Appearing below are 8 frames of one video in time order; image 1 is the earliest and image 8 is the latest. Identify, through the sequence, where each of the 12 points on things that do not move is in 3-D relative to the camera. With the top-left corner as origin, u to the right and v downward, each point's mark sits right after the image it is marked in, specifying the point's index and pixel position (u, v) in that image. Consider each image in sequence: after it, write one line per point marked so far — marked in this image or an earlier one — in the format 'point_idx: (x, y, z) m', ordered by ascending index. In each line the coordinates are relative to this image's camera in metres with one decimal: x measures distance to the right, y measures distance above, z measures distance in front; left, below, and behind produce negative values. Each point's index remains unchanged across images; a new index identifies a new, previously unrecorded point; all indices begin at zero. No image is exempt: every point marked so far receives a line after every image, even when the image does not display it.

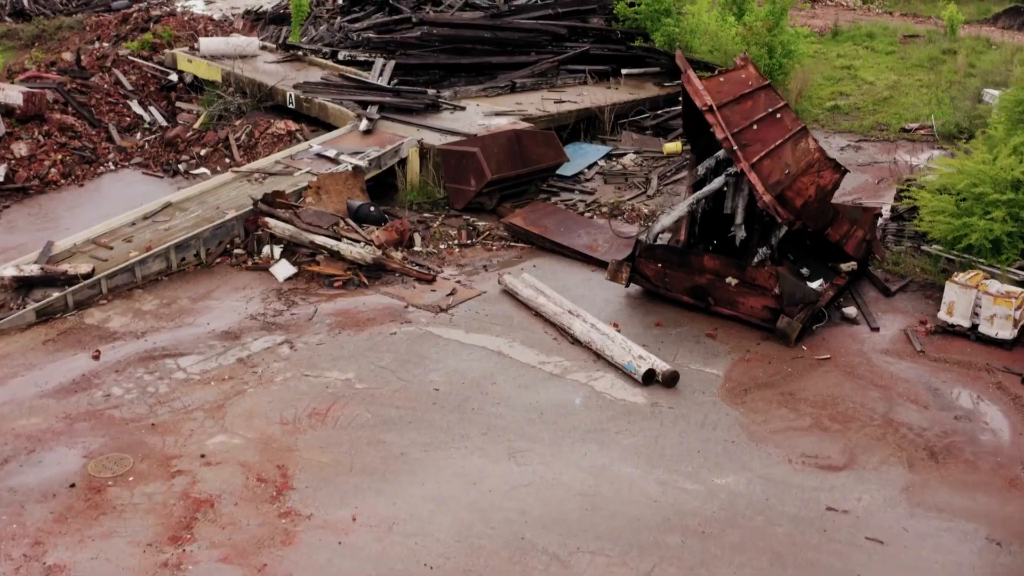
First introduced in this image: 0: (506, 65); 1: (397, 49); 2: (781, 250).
0: (-0.1, +4.2, +14.0) m
1: (-2.2, +4.4, +13.9) m
2: (+3.3, +0.4, +9.2) m
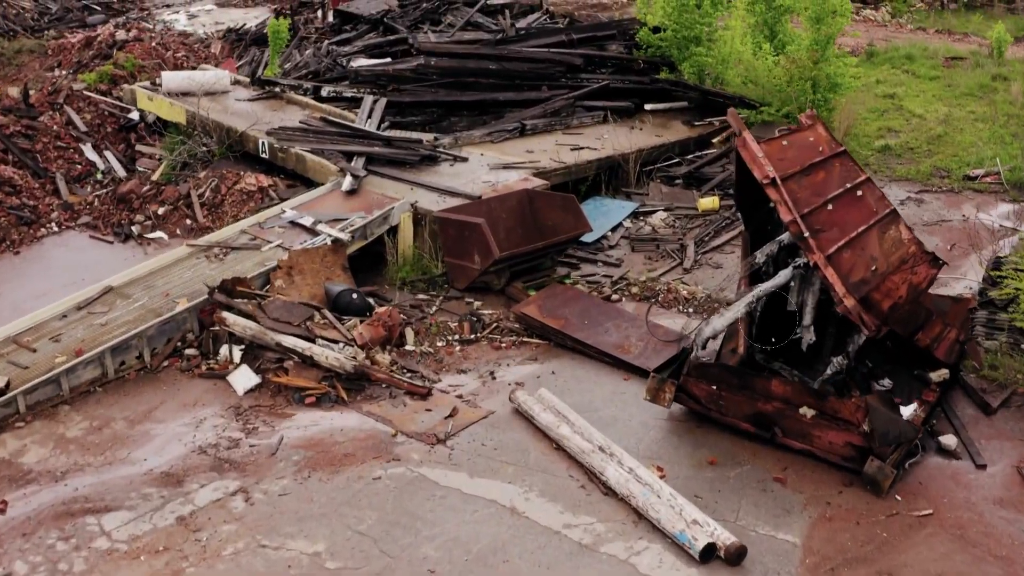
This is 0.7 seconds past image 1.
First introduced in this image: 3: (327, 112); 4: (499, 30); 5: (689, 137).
0: (0.0, +3.1, +12.2) m
1: (-2.0, +3.3, +12.1) m
2: (+3.4, -0.7, +7.4) m
3: (-2.8, +2.7, +11.3) m
4: (-0.4, +5.8, +17.3) m
5: (+2.9, +2.4, +12.1) m
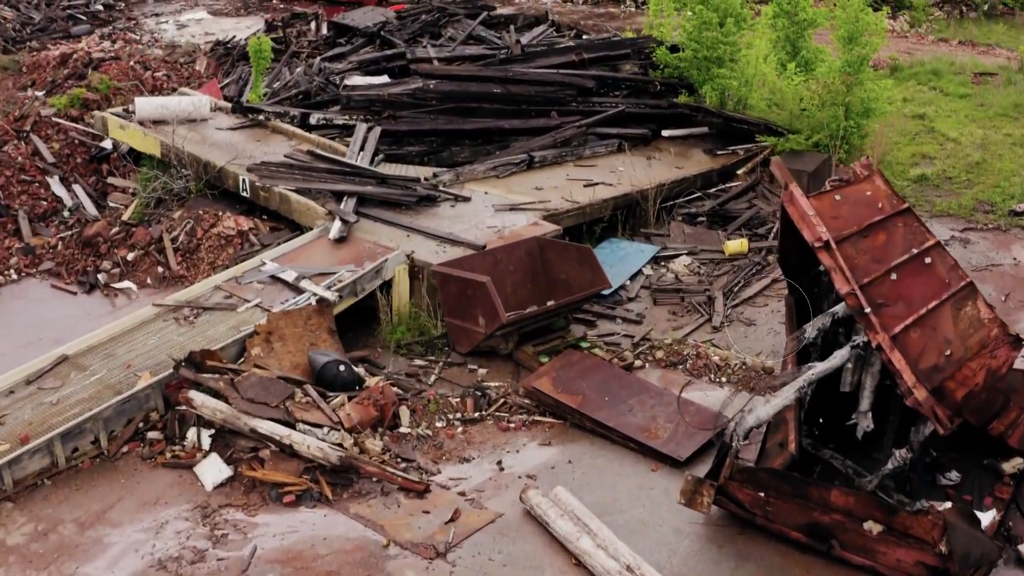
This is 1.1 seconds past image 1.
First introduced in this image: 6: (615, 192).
0: (+0.1, +2.4, +11.2) m
1: (-1.9, +2.6, +11.1) m
2: (+3.5, -1.4, +6.4) m
3: (-2.7, +2.0, +10.3) m
4: (-0.3, +5.2, +16.3) m
5: (+3.0, +1.8, +11.1) m
6: (+1.4, +1.3, +9.9) m
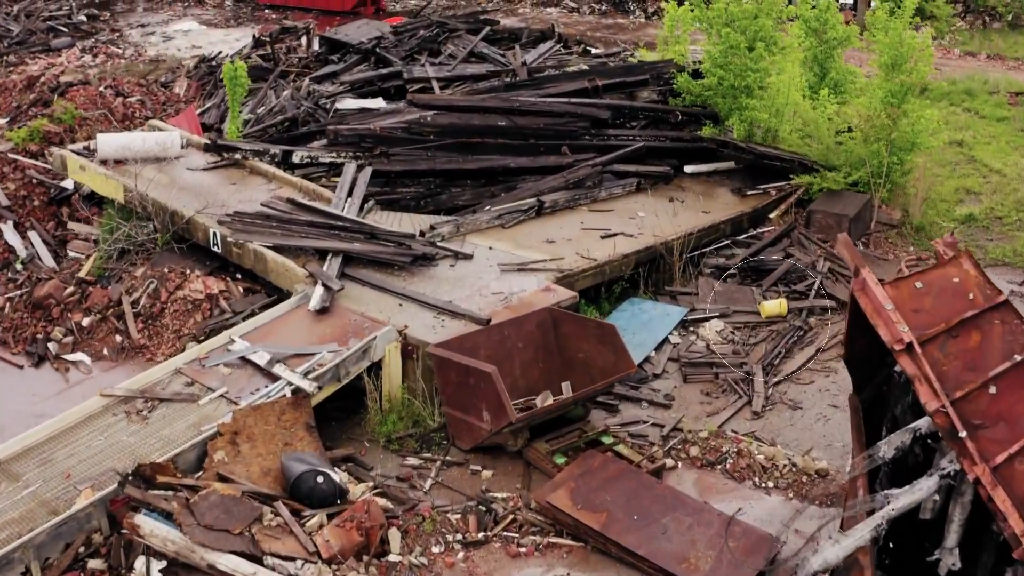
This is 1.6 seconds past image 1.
0: (+0.2, +1.6, +10.1) m
1: (-1.8, +1.9, +10.0) m
2: (+3.6, -2.2, +5.3) m
3: (-2.6, +1.3, +9.2) m
4: (-0.2, +4.4, +15.1) m
5: (+3.0, +1.0, +10.0) m
6: (+1.5, +0.5, +8.8) m
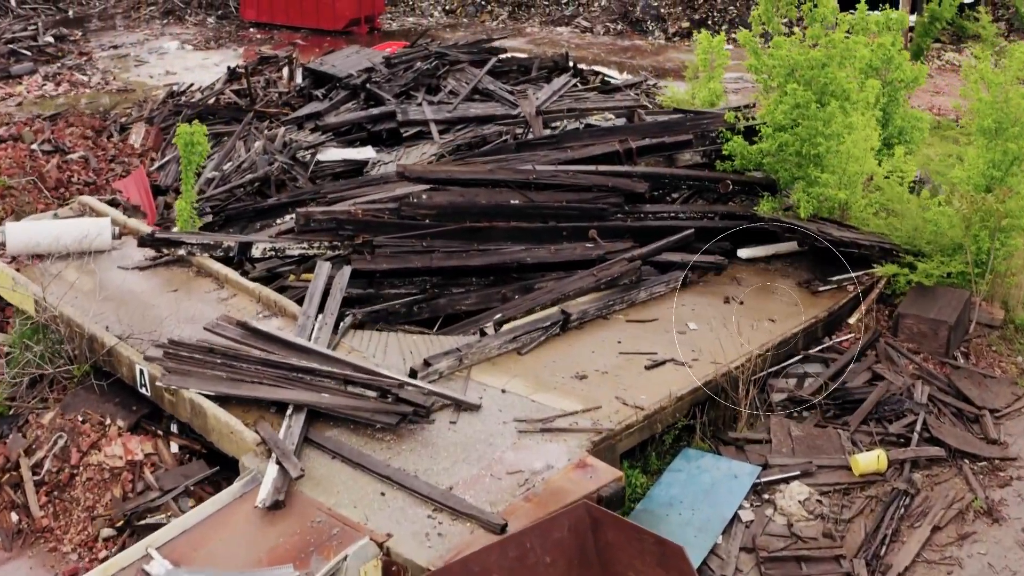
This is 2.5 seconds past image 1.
0: (+0.4, +0.3, +8.1) m
1: (-1.7, +0.6, +8.0) m
2: (+3.8, -3.5, +3.3) m
3: (-2.5, -0.1, +7.2) m
4: (0.0, +3.1, +13.2) m
5: (+3.2, -0.3, +8.0) m
6: (+1.6, -0.8, +6.8) m
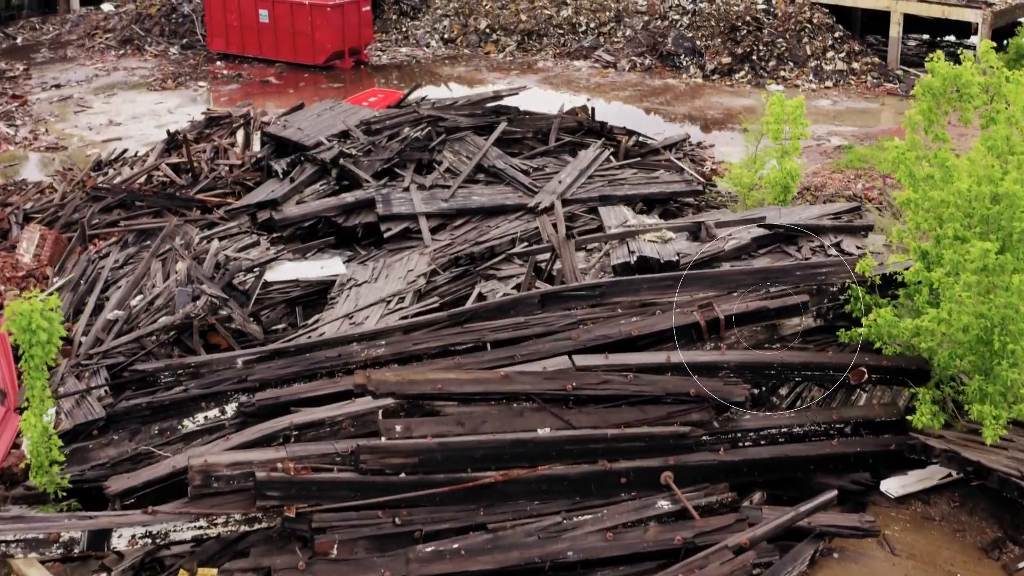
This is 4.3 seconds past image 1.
0: (+0.6, -1.7, +5.0) m
1: (-1.5, -1.4, +4.9) m
2: (+4.0, -5.5, +0.3) m
3: (-2.3, -2.1, +4.2) m
4: (+0.2, +1.1, +10.1) m
5: (+3.4, -2.3, +4.9) m
6: (+1.8, -2.8, +3.7) m
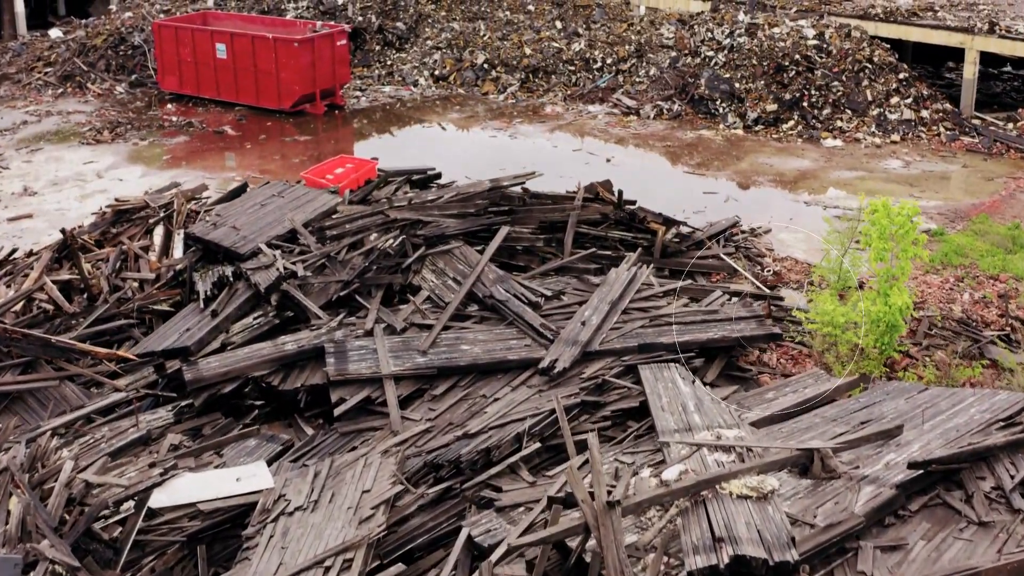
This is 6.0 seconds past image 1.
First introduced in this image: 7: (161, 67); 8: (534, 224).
0: (+0.6, -3.5, +2.1) m
1: (-1.4, -3.3, +2.0) m
2: (+4.0, -7.4, -2.6) m
3: (-2.2, -3.9, +1.3) m
4: (+0.3, -0.7, +7.2) m
5: (+3.4, -4.2, +2.0) m
6: (+1.8, -4.7, +0.8) m
7: (-7.9, +5.0, +16.9) m
8: (+0.3, +0.7, +9.1) m
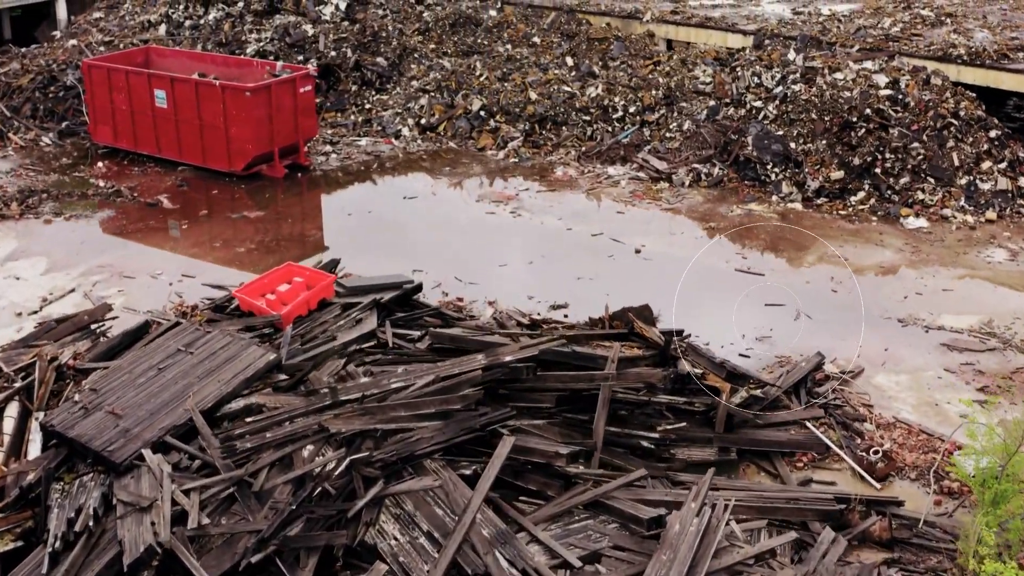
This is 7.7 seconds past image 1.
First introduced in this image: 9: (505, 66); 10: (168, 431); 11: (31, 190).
0: (+0.7, -5.4, -0.7) m
1: (-1.4, -5.1, -0.8) m
2: (+4.0, -9.2, -5.4) m
3: (-2.2, -5.8, -1.5) m
4: (+0.3, -2.5, +4.3) m
5: (+3.5, -6.0, -0.8) m
6: (+1.9, -6.5, -2.0) m
7: (-7.9, +3.2, +14.0) m
8: (+0.4, -1.1, +6.2) m
9: (-0.1, +4.4, +15.0) m
10: (-2.8, -1.2, +6.1) m
11: (-8.2, +1.7, +12.8) m
